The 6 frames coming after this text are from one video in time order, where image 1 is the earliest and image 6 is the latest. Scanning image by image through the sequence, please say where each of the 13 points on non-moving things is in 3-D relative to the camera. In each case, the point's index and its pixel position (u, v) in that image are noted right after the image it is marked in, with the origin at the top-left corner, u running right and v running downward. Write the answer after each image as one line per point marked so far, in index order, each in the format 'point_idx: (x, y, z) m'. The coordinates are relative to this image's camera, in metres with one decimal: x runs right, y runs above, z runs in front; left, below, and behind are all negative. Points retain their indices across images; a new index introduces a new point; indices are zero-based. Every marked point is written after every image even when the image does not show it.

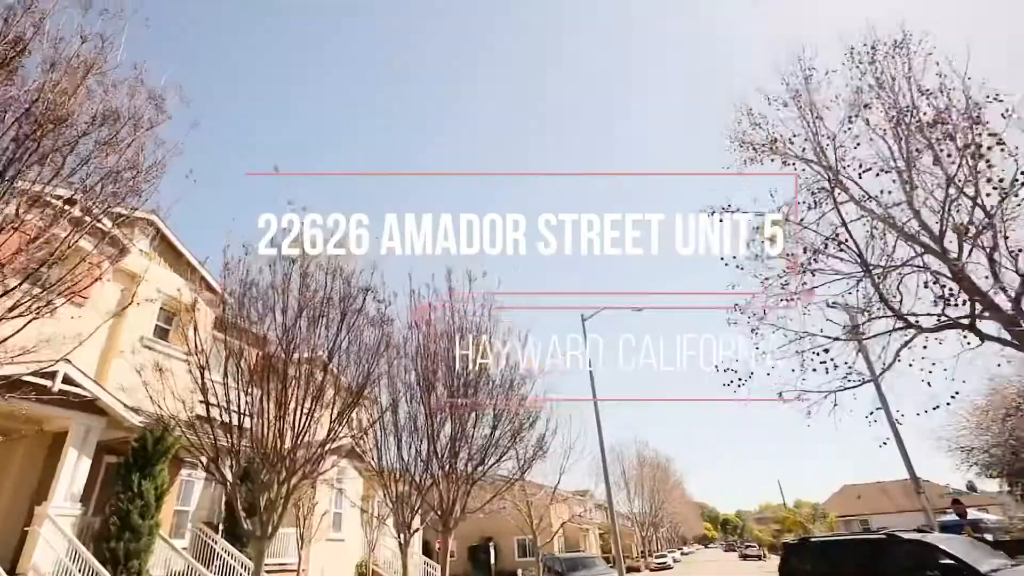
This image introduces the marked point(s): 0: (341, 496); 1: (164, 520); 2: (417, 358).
0: (-5.3, -6.4, +17.0) m
1: (-7.9, -5.2, +12.3) m
2: (-1.9, -1.4, +11.1) m
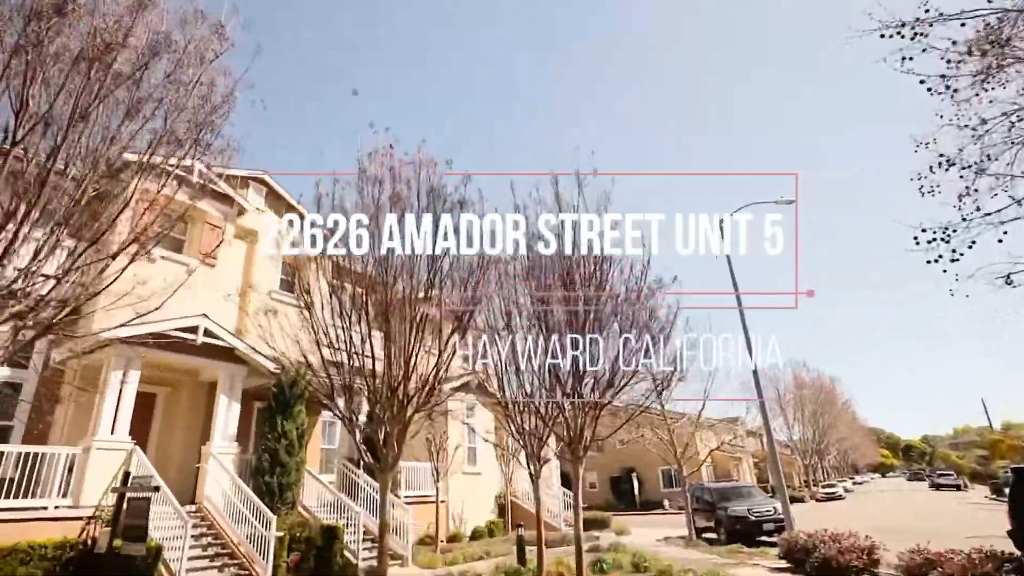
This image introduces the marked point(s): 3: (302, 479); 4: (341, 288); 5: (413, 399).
0: (-1.1, -4.4, +17.0) m
1: (-4.8, -4.0, +13.0) m
2: (+0.3, +0.2, +10.1) m
3: (-4.6, -4.2, +12.1) m
4: (-2.8, 0.0, +8.9) m
5: (-1.5, -1.7, +8.6) m
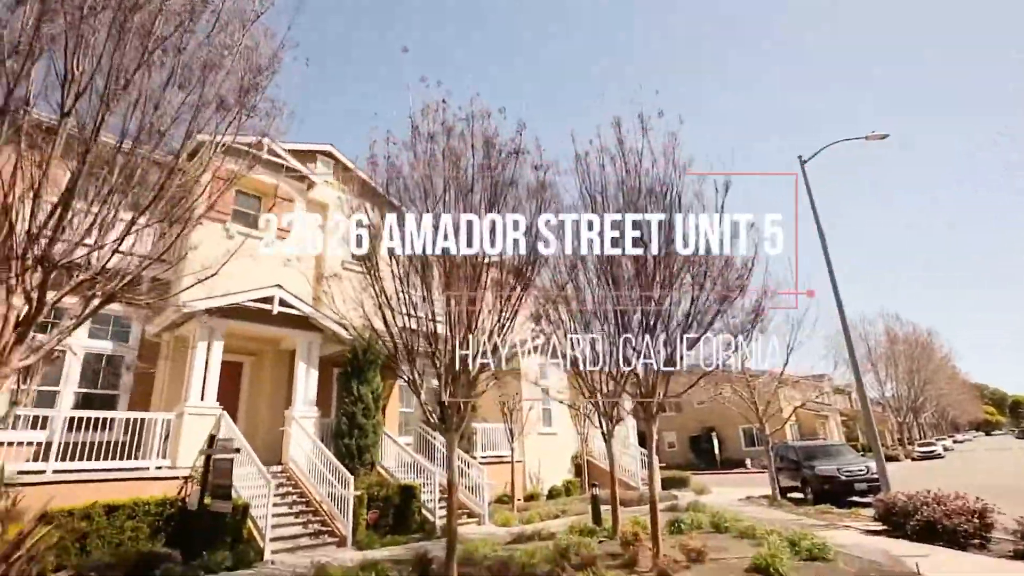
0: (+1.0, -3.1, +16.9) m
1: (-3.1, -3.2, +13.3) m
2: (+1.4, +1.0, +9.6) m
3: (-3.0, -3.5, +12.5) m
4: (-1.8, +0.6, +8.8) m
5: (-0.5, -1.0, +8.4) m
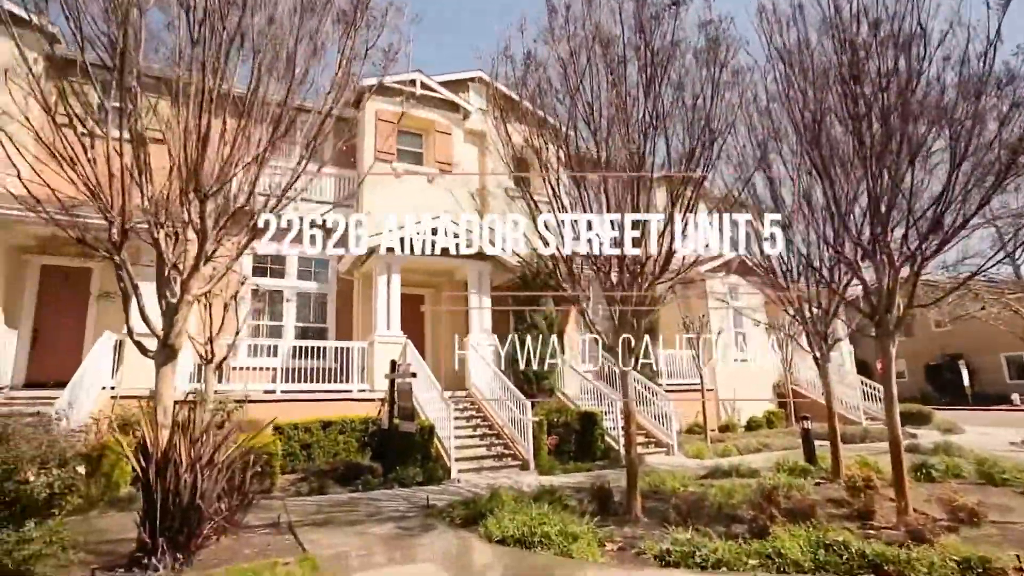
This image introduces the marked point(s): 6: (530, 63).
0: (+6.2, -0.7, +15.1) m
1: (+1.1, -1.4, +13.0) m
2: (+3.9, +2.5, +7.6) m
3: (+1.0, -1.8, +12.2) m
4: (+0.6, +1.9, +7.9) m
5: (+1.9, +0.2, +7.3) m
6: (+0.4, +3.2, +8.1) m
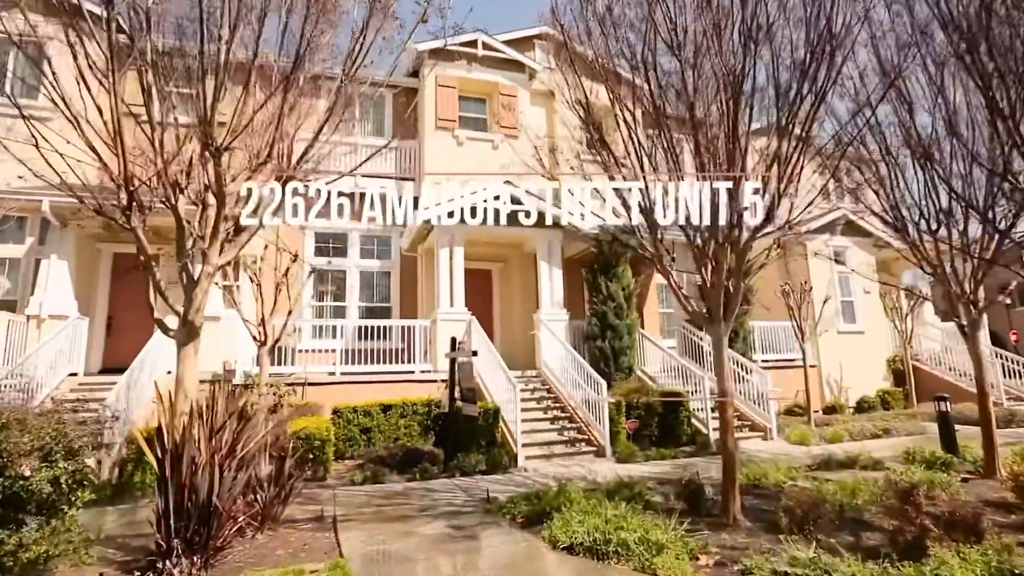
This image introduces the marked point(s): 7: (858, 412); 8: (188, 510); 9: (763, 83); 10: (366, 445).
0: (+7.9, +0.2, +13.2) m
1: (+2.7, -0.7, +11.8) m
2: (+4.5, +3.1, +6.0) m
3: (+2.4, -1.1, +11.1) m
4: (+1.4, +2.4, +6.8) m
5: (+2.6, +0.7, +6.1) m
6: (+1.1, +3.7, +7.0) m
7: (+8.1, -2.9, +13.0) m
8: (-2.3, -1.6, +3.9) m
9: (+2.8, +2.2, +6.0) m
10: (-2.3, -2.5, +8.7) m
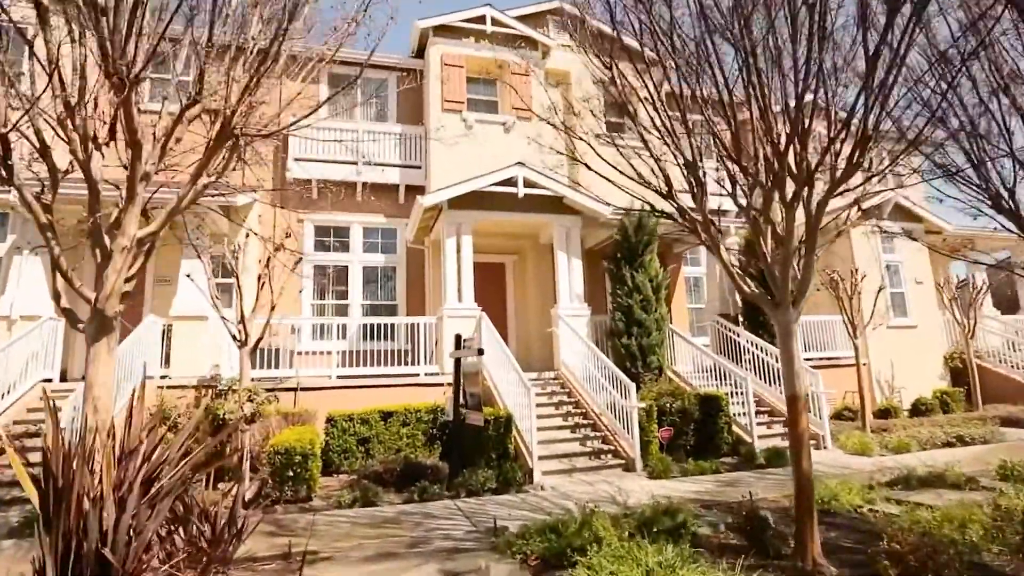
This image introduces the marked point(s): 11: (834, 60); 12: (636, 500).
0: (+8.3, +0.5, +11.8) m
1: (+3.0, -0.5, +10.6) m
2: (+4.6, +3.3, +4.8) m
3: (+2.7, -1.0, +9.9) m
4: (+1.5, +2.5, +5.7) m
5: (+2.7, +0.9, +4.9) m
6: (+1.1, +3.9, +5.9) m
7: (+8.5, -2.7, +11.6) m
8: (-2.2, -1.4, +2.9) m
9: (+2.8, +2.4, +4.9) m
10: (-2.1, -2.4, +7.7) m
11: (+2.8, +2.0, +4.9) m
12: (+1.2, -2.2, +5.6) m
